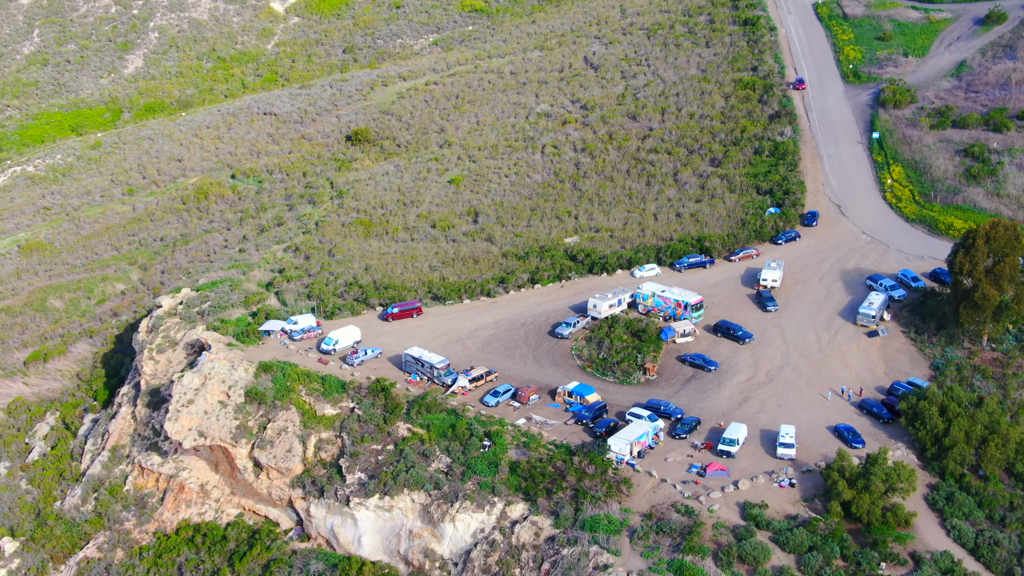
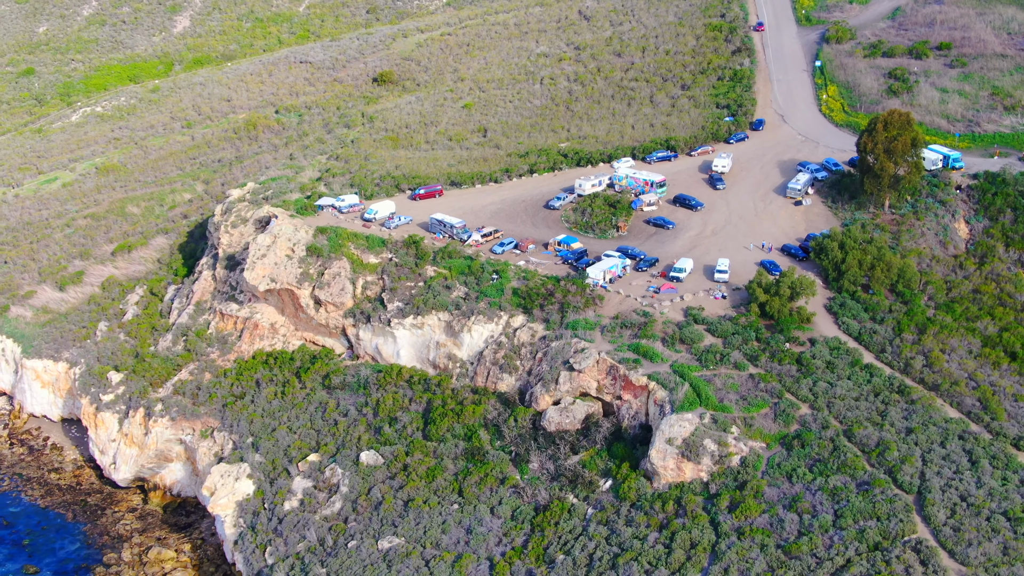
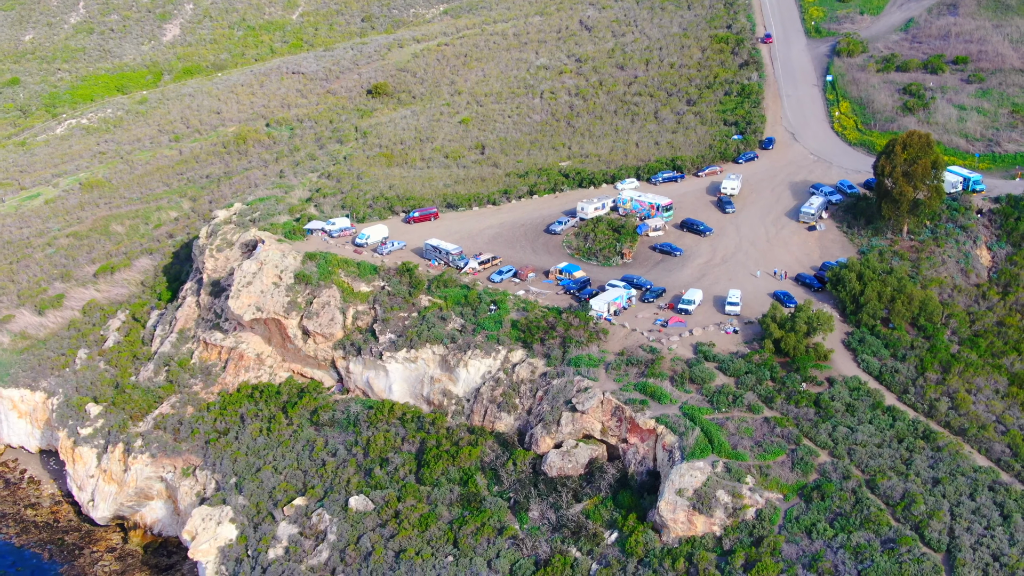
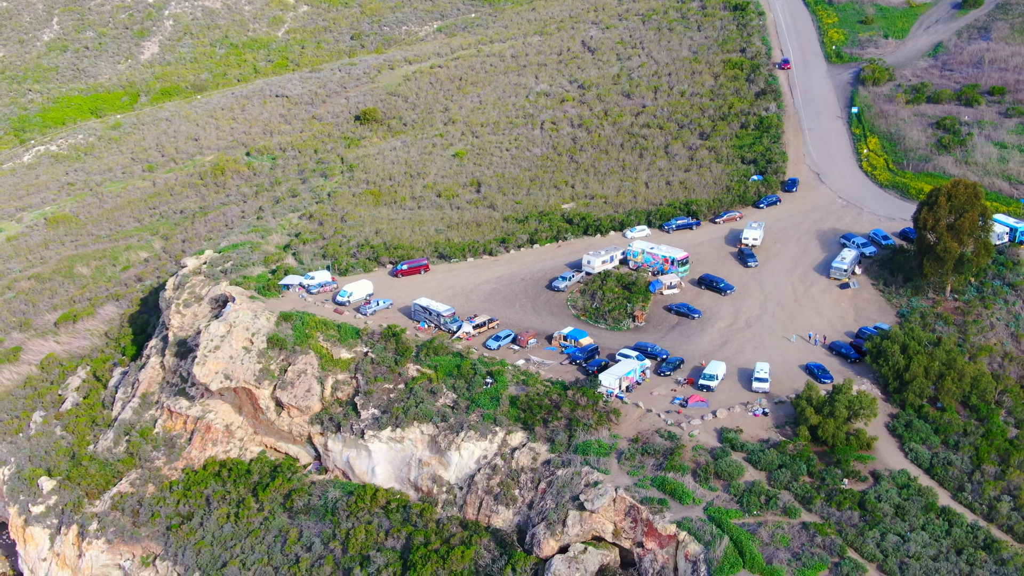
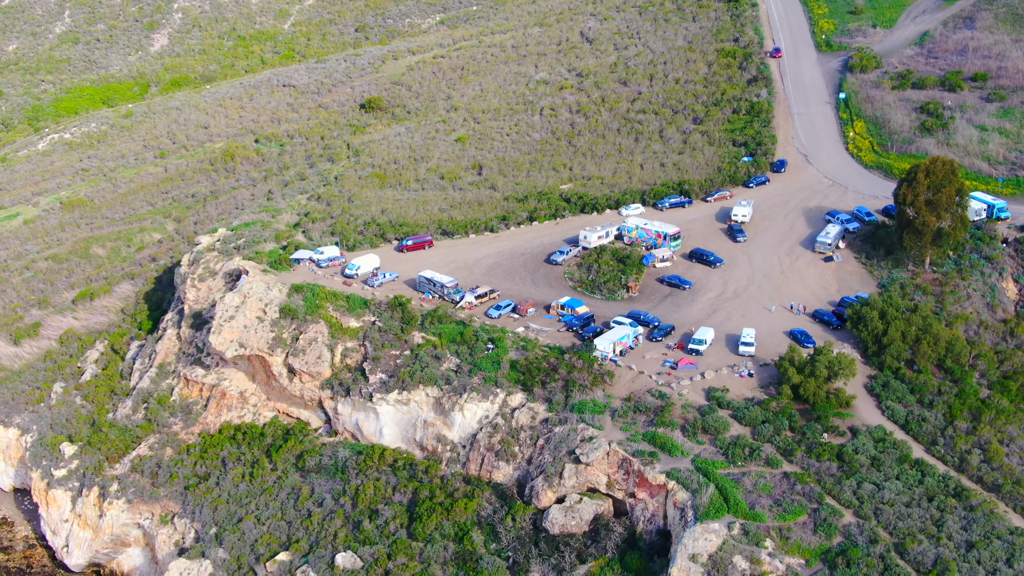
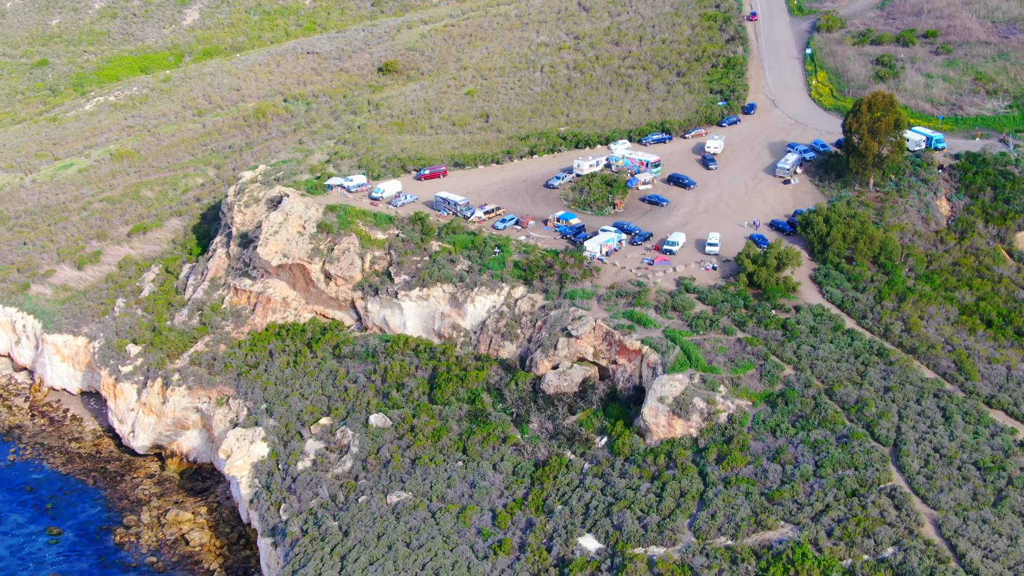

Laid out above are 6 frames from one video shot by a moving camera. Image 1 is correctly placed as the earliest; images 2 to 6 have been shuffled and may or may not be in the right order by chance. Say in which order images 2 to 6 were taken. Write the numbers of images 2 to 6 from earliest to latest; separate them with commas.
4, 5, 3, 2, 6
